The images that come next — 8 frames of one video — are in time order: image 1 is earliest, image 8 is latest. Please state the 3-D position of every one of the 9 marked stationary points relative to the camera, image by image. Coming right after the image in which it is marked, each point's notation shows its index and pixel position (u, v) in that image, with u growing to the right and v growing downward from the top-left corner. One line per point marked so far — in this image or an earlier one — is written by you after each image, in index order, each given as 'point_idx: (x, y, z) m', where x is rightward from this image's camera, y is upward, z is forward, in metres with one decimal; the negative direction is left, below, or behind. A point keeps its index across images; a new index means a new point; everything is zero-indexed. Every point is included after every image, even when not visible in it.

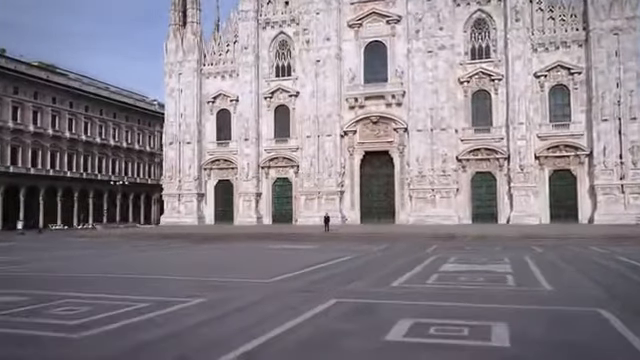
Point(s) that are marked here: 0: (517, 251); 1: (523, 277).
0: (+6.2, -2.3, +19.3) m
1: (+3.9, -1.9, +12.1) m
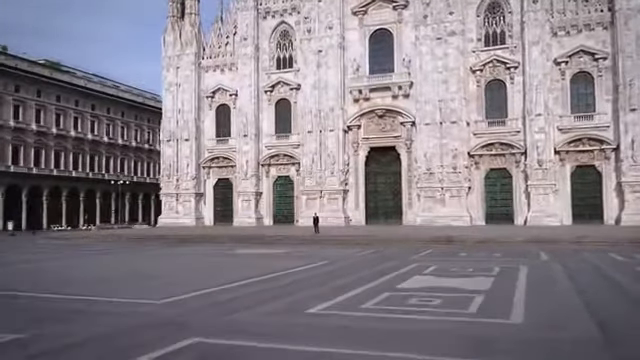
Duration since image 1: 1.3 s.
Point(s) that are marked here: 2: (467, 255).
0: (+5.3, -2.1, +16.3) m
1: (+2.6, -1.8, +9.2) m
2: (+4.3, -2.2, +17.9) m
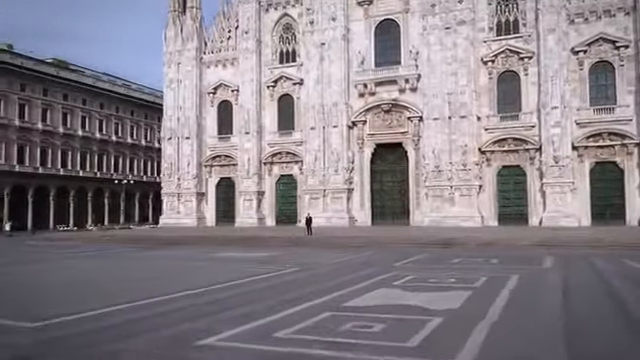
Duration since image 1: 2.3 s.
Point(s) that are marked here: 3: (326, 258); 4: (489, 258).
0: (+4.6, -2.0, +14.3) m
1: (+1.6, -1.7, +7.3) m
2: (+3.7, -2.1, +15.9) m
3: (+0.2, -2.3, +18.3) m
4: (+4.6, -2.1, +16.6) m
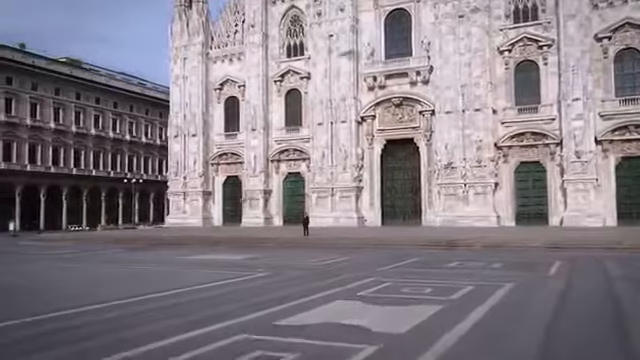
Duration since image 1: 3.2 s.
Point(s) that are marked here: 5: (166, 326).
0: (+4.0, -1.9, +12.4) m
1: (+0.7, -1.6, +5.6) m
2: (+3.1, -2.0, +14.1) m
3: (-0.2, -2.2, +16.7) m
4: (+4.1, -2.0, +14.7) m
5: (-2.1, -2.0, +8.2) m
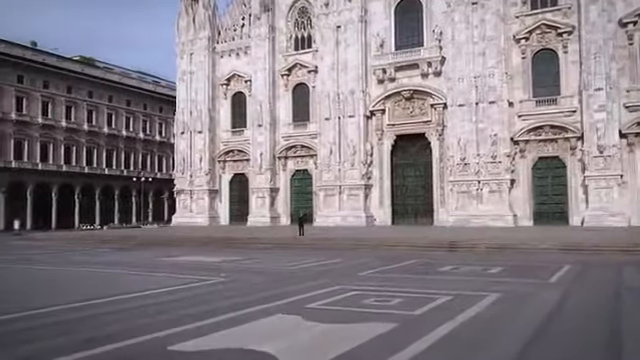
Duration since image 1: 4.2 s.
0: (+3.4, -1.7, +10.8) m
1: (-0.2, -1.4, +4.1) m
2: (+2.6, -1.8, +12.5) m
3: (-0.6, -2.1, +15.2) m
4: (+3.6, -1.8, +13.1) m
5: (-2.8, -1.8, +6.8) m
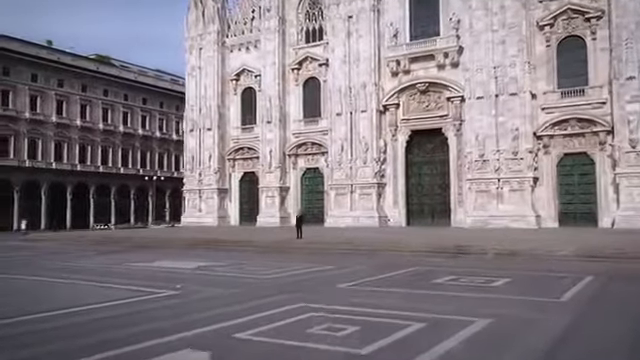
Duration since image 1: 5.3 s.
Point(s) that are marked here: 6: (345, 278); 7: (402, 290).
0: (+2.8, -1.7, +8.9) m
1: (-1.1, -1.4, +2.4) m
2: (+2.2, -1.8, +10.6) m
3: (-1.0, -2.0, +13.5) m
4: (+3.2, -1.8, +11.2) m
5: (-3.6, -1.8, +5.2) m
6: (+0.5, -1.8, +11.5) m
7: (+1.3, -1.7, +9.7) m
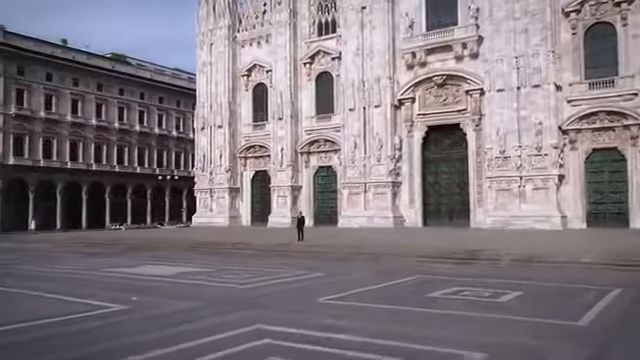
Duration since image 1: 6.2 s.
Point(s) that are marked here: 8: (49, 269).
0: (+2.4, -1.6, +7.3) m
1: (-1.7, -1.3, +1.1) m
2: (+1.9, -1.7, +9.1) m
3: (-1.1, -1.9, +12.1) m
4: (+2.9, -1.7, +9.6) m
5: (-4.1, -1.7, +3.9) m
6: (+0.2, -1.8, +10.0) m
7: (+1.0, -1.7, +8.2) m
8: (-6.5, -2.3, +14.8) m
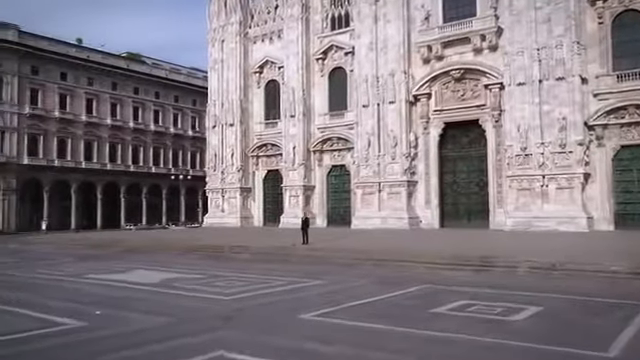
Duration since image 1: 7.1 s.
0: (+2.2, -1.6, +6.1) m
1: (-2.2, -1.3, 0.0) m
2: (+1.7, -1.7, +7.9) m
3: (-1.2, -1.9, +11.0) m
4: (+2.7, -1.7, +8.4) m
5: (-4.5, -1.7, +3.0) m
6: (+0.1, -1.8, +8.9) m
7: (+0.8, -1.7, +7.1) m
8: (-6.5, -2.3, +13.9) m
